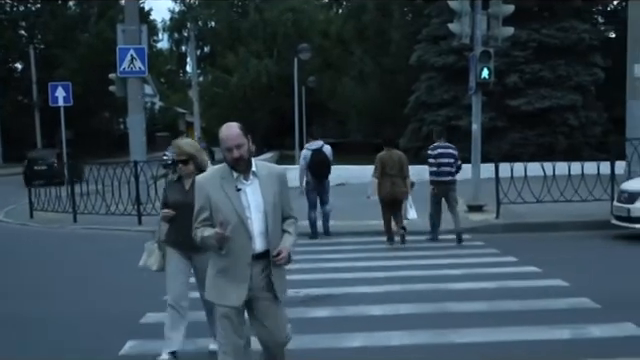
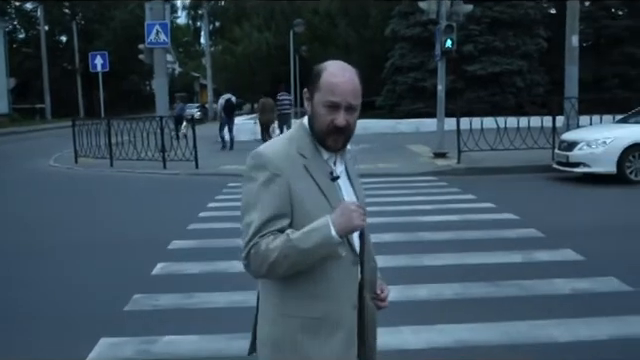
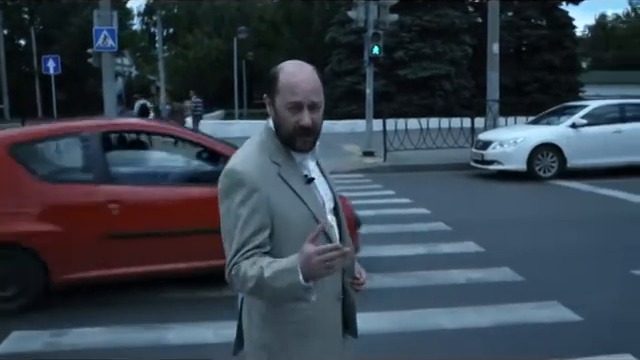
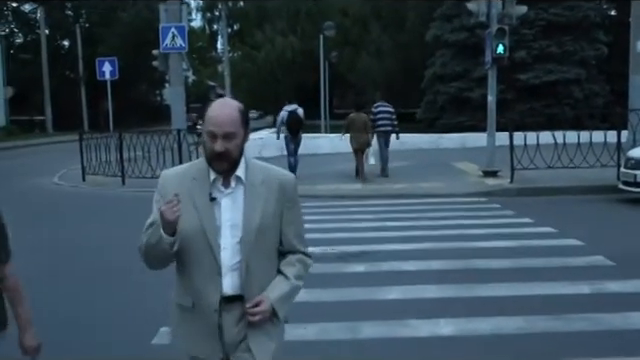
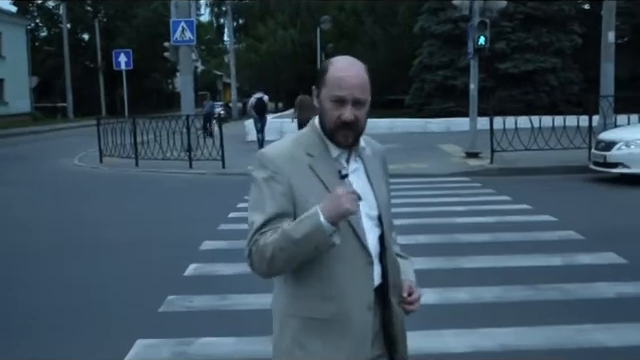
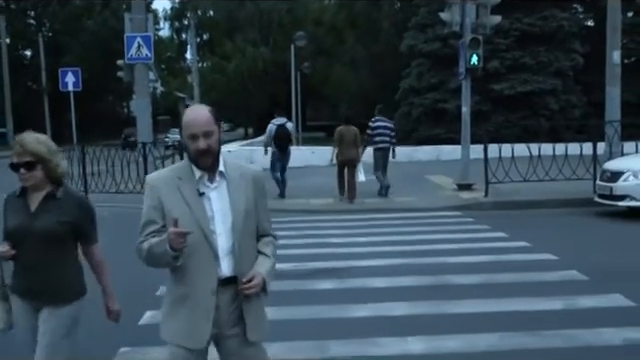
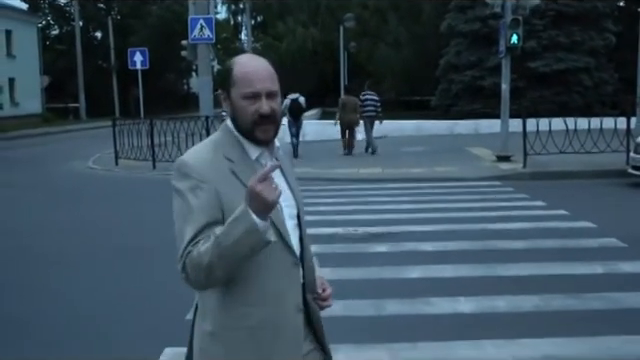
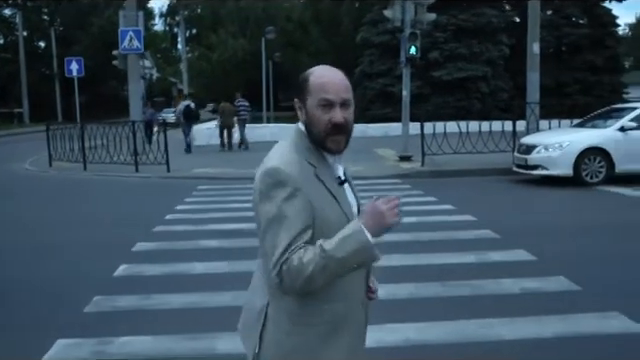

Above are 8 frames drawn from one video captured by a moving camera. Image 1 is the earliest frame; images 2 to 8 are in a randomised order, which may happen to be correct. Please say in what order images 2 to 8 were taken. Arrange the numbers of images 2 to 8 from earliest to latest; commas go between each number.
6, 4, 7, 5, 2, 8, 3
